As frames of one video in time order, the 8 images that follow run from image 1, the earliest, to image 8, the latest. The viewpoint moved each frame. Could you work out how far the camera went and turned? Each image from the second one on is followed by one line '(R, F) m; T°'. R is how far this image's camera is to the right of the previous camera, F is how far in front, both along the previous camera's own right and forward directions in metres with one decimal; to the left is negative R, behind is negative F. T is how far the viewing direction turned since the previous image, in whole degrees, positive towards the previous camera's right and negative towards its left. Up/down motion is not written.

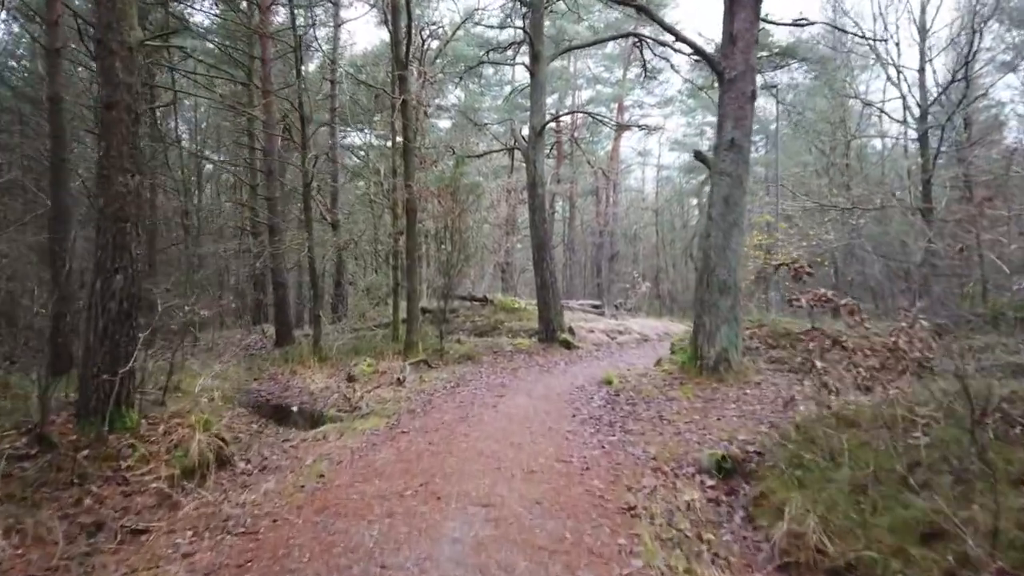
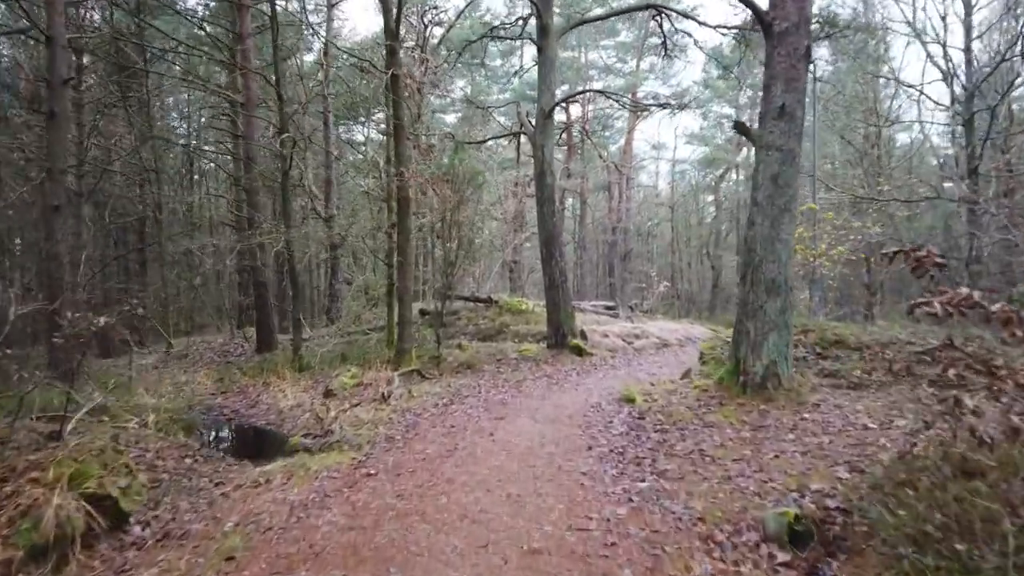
(+0.1, +1.5) m; -1°
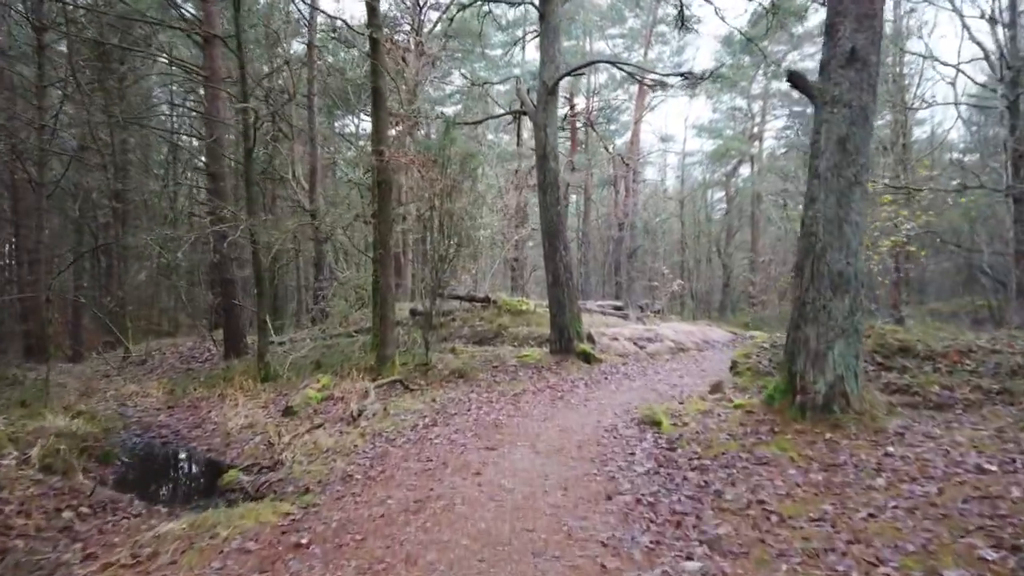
(+0.1, +1.5) m; 0°
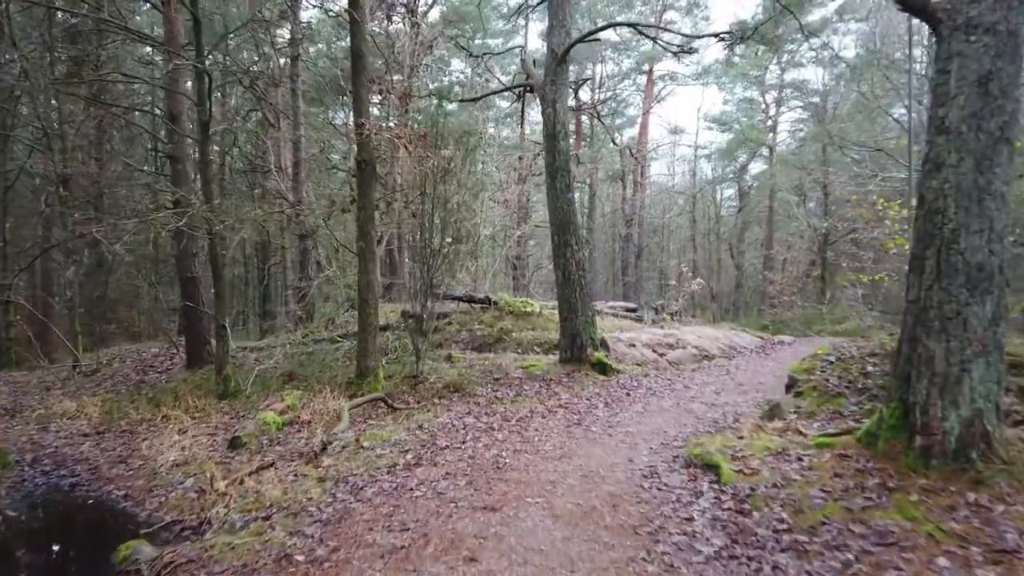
(0.0, +1.6) m; 0°
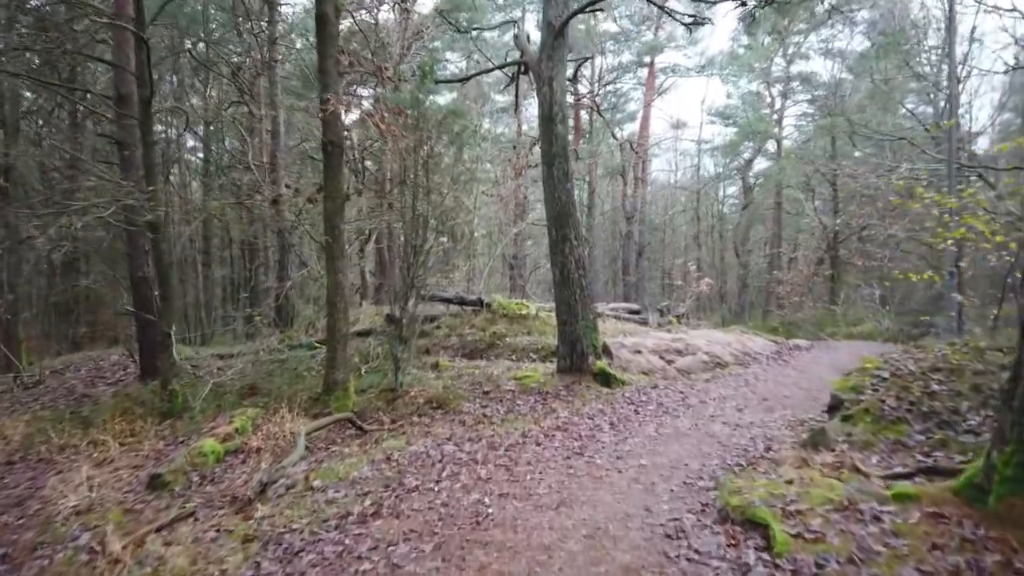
(+0.1, +1.1) m; 0°
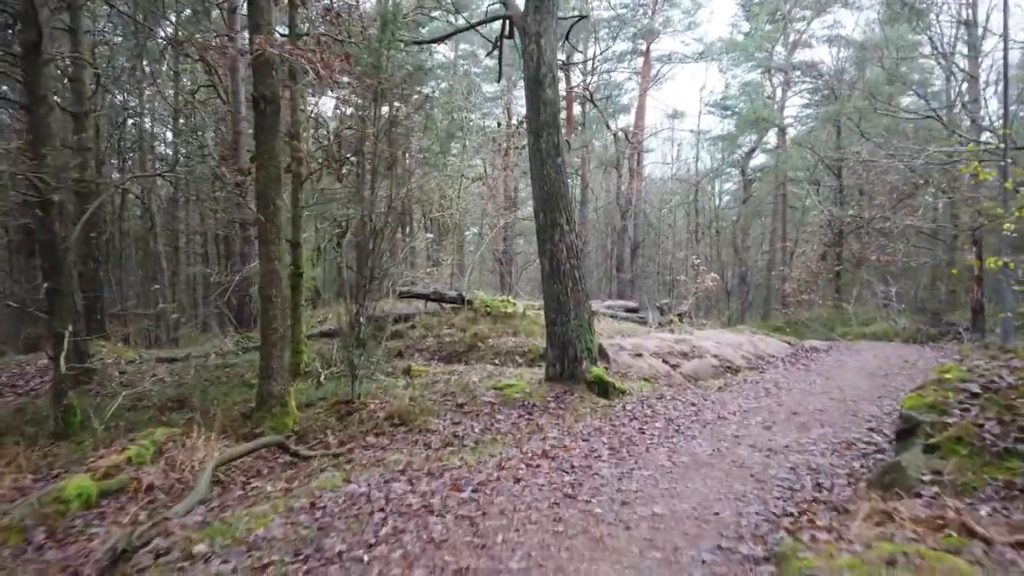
(+0.1, +1.4) m; +1°
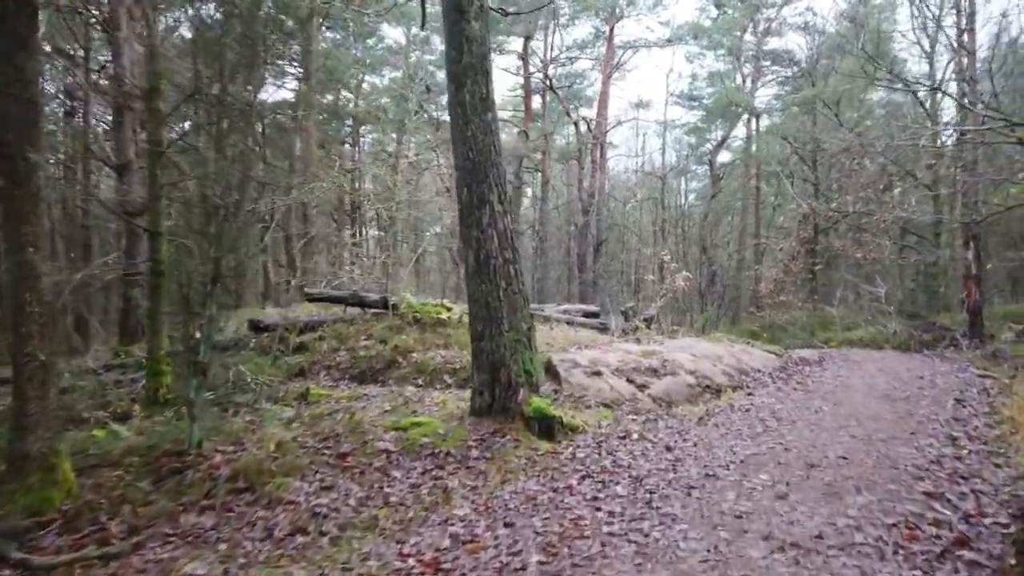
(+0.4, +2.0) m; +3°
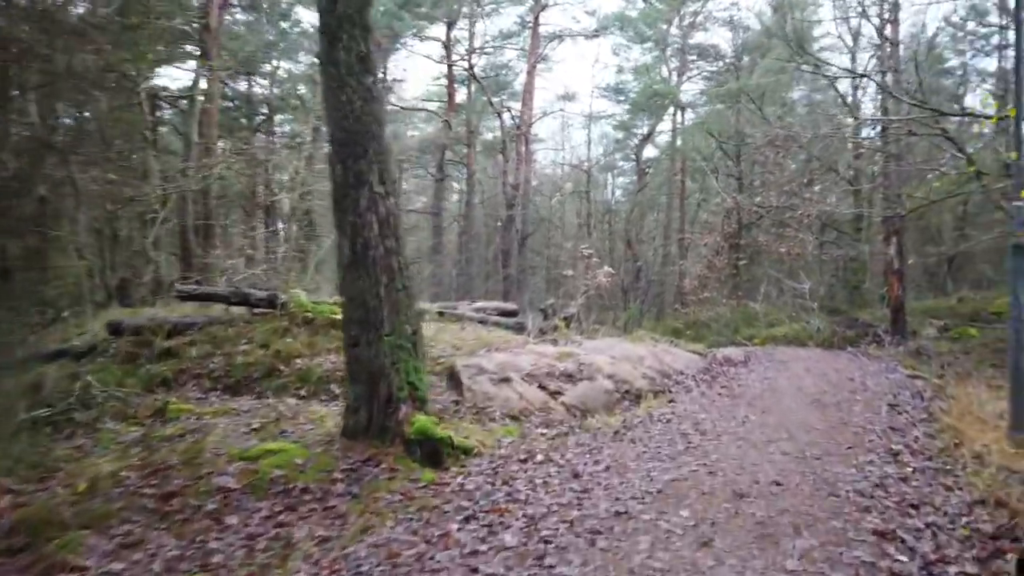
(+0.3, +0.9) m; +5°
